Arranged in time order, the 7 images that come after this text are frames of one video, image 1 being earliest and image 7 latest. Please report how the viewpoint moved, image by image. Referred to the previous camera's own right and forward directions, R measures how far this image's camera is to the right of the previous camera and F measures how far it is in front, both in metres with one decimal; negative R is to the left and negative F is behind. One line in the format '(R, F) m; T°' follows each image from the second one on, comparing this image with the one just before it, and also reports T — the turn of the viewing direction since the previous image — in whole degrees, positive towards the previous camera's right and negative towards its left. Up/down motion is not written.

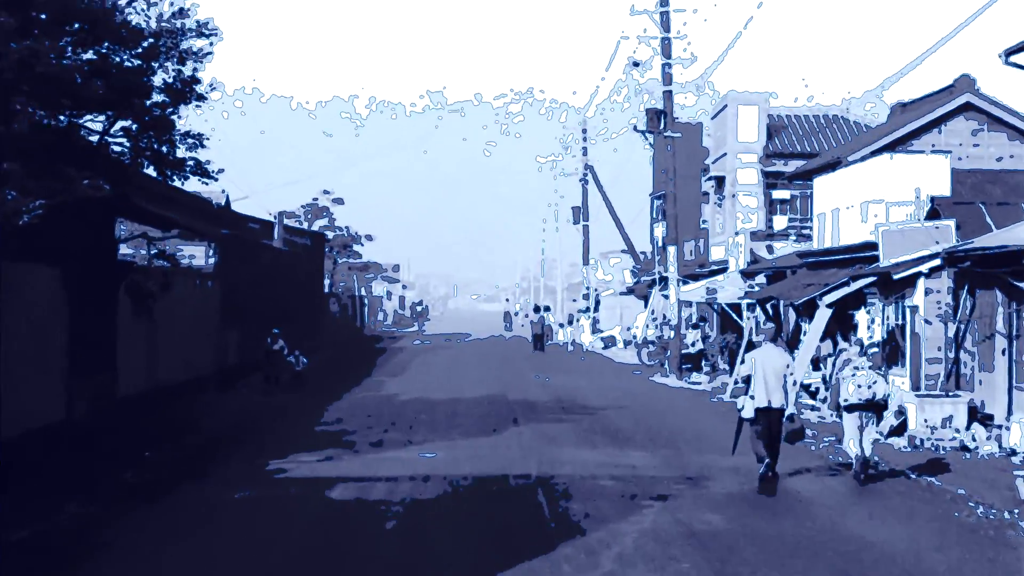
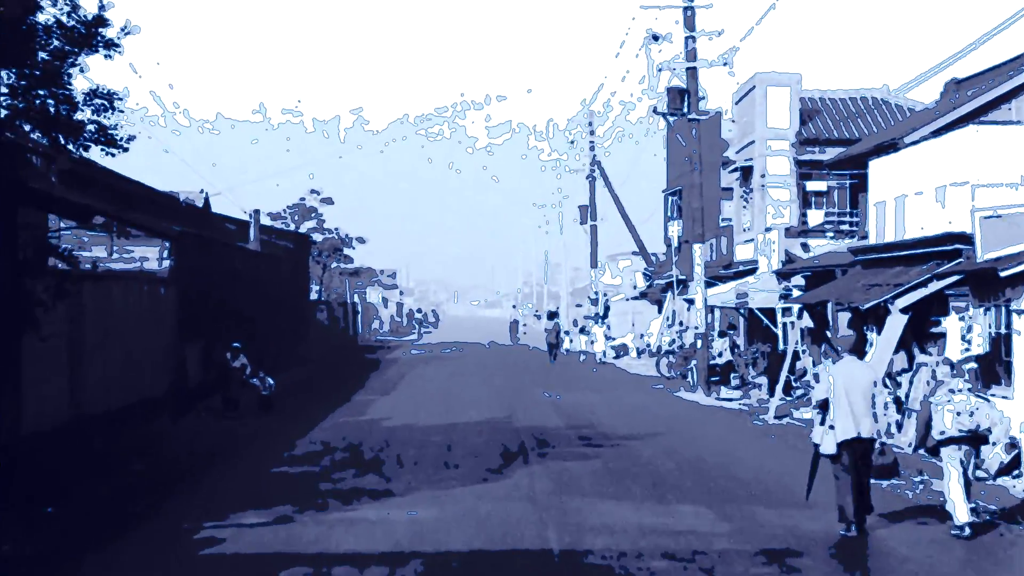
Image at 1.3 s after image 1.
(-0.1, +3.4) m; 0°
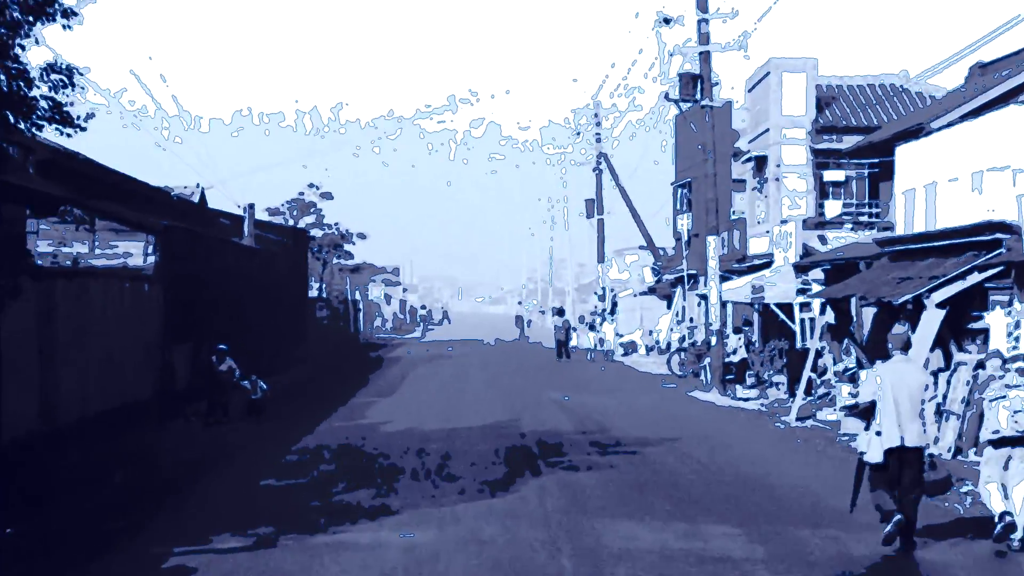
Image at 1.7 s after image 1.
(0.0, +1.1) m; 0°
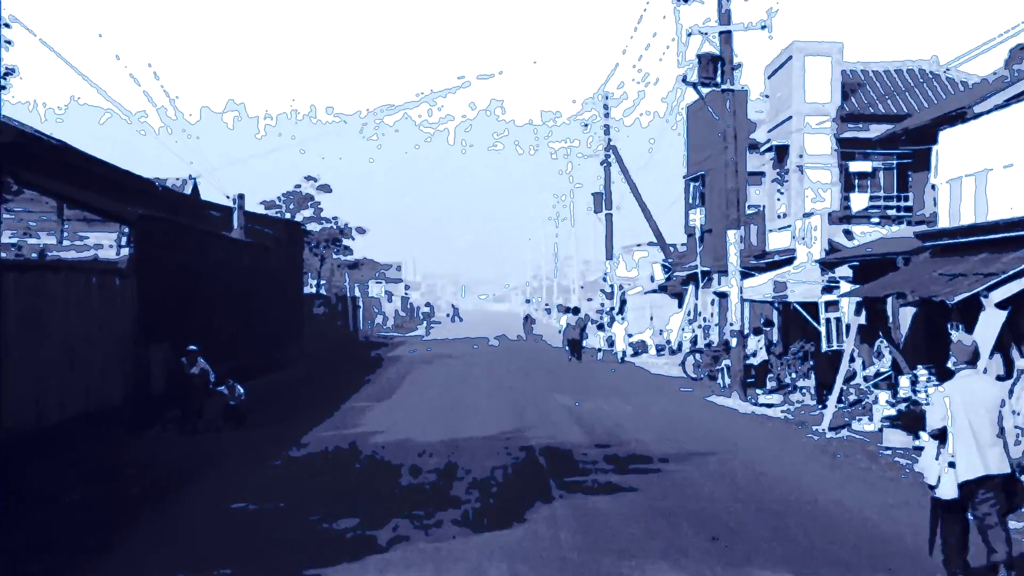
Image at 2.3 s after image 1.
(0.0, +1.6) m; 0°
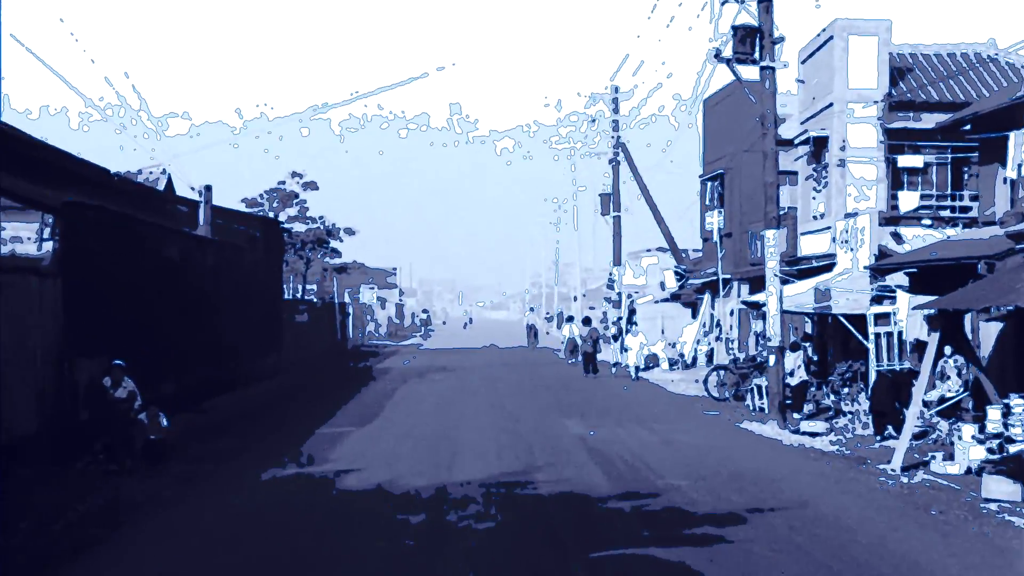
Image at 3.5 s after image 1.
(-0.1, +3.1) m; 0°
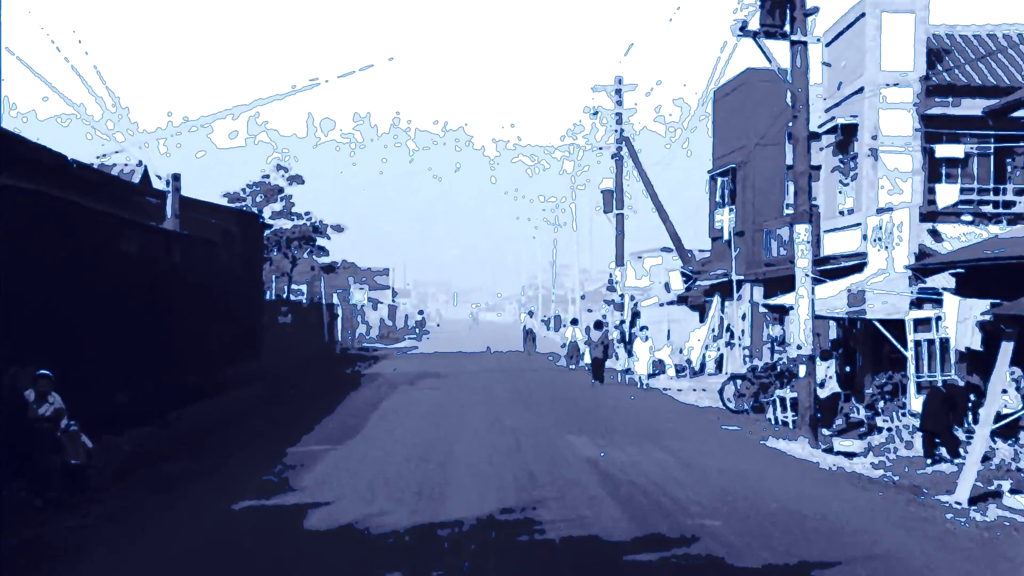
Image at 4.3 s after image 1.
(0.0, +2.1) m; 0°
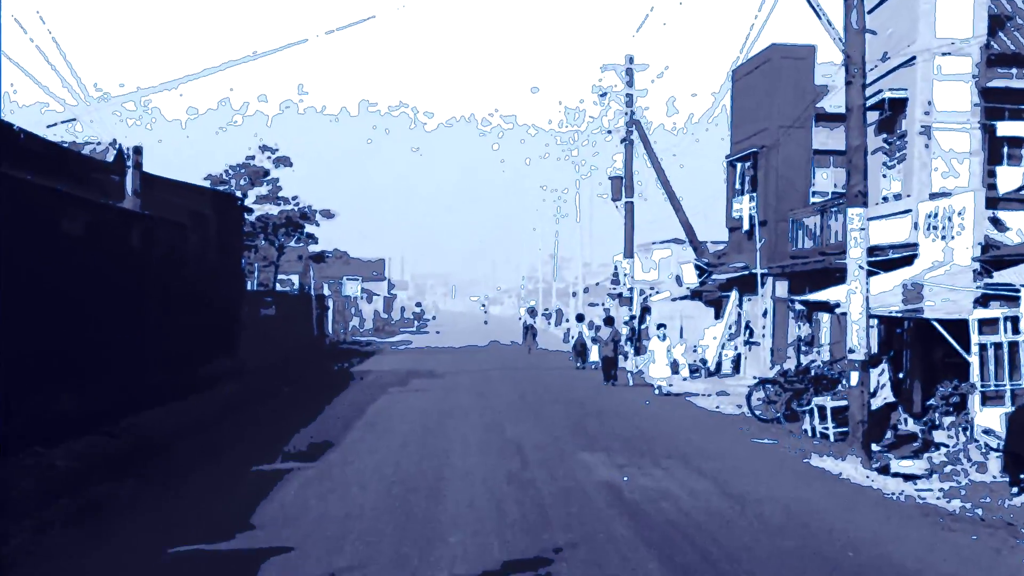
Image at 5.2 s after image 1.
(-0.1, +2.4) m; 0°
